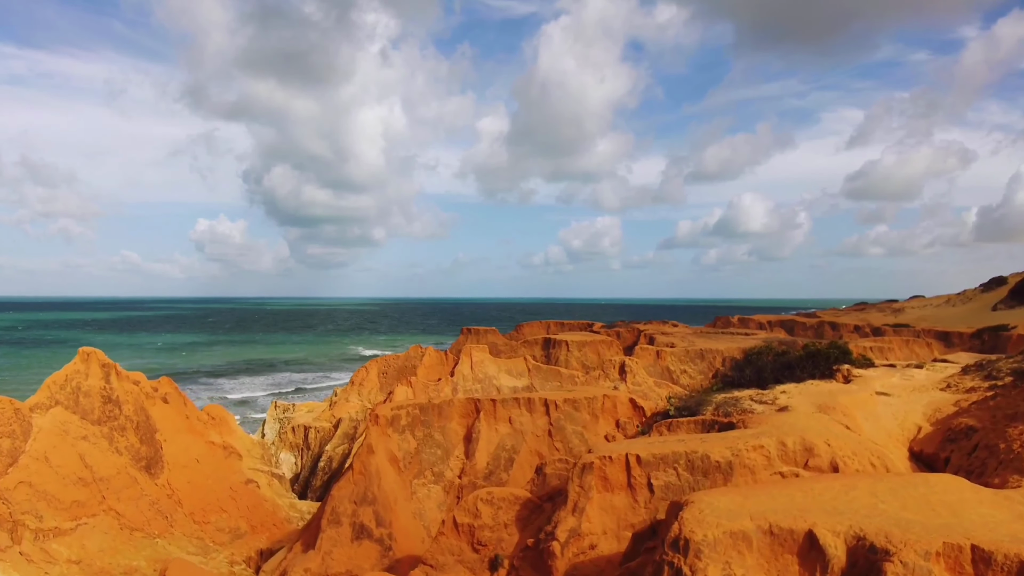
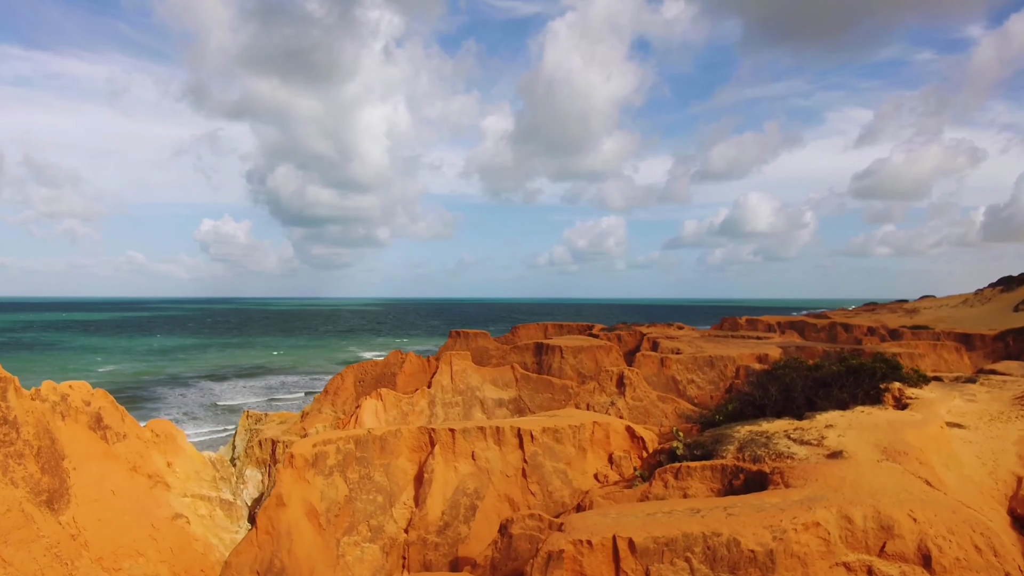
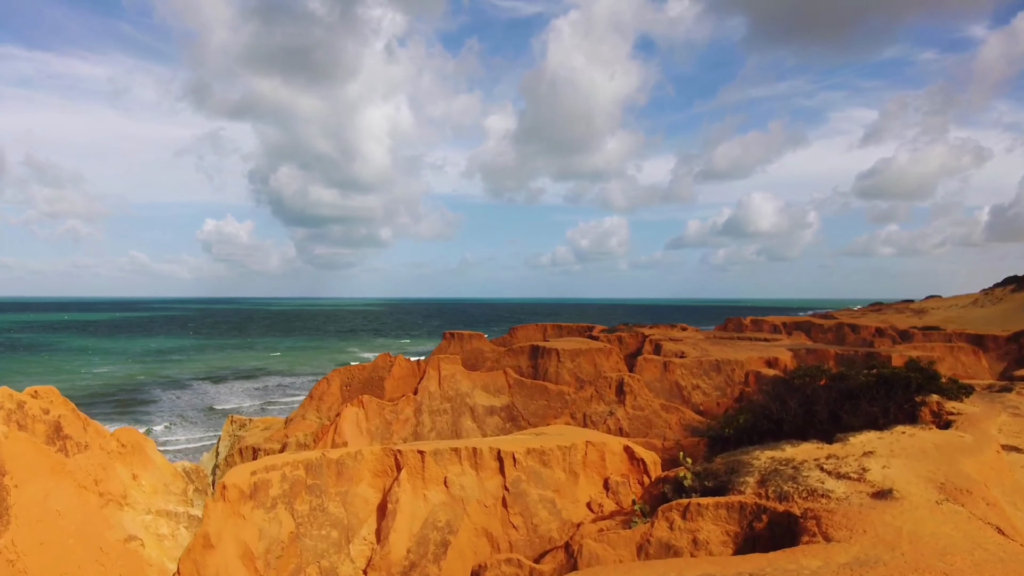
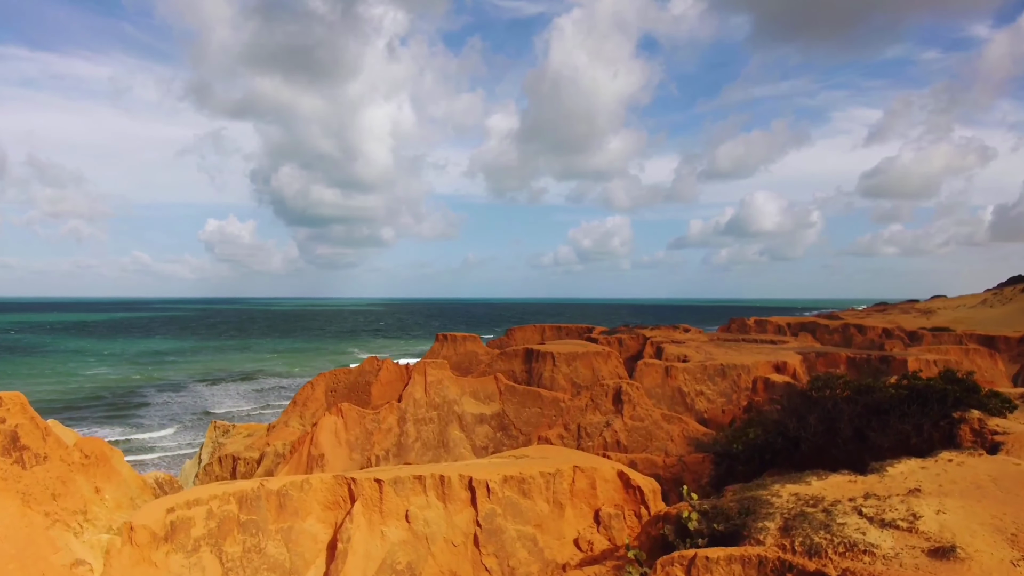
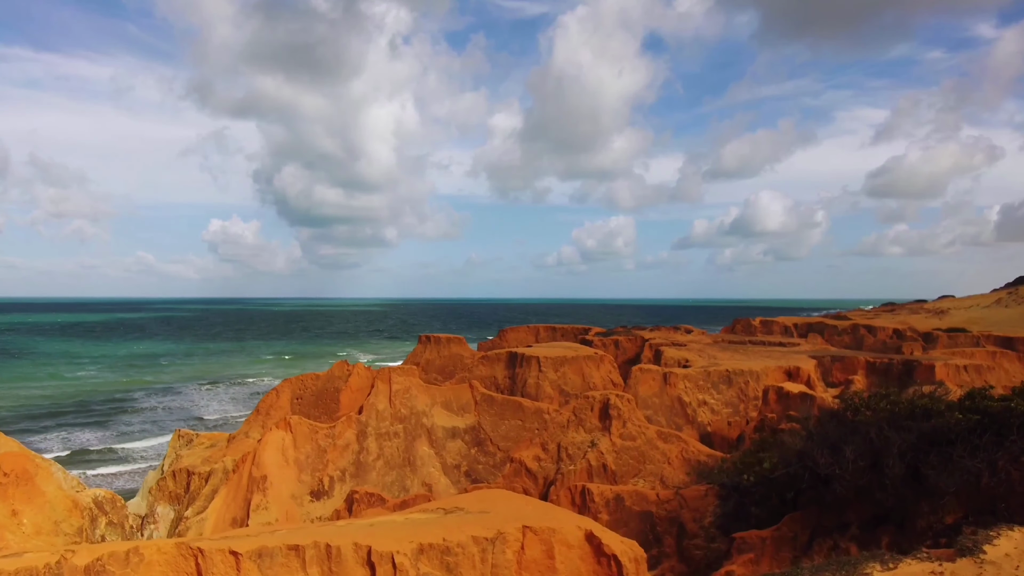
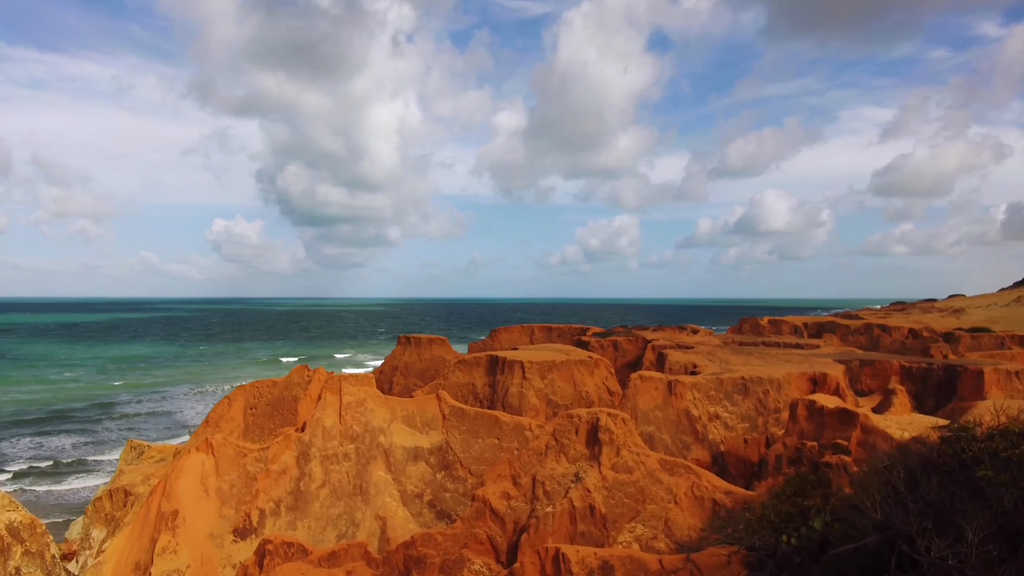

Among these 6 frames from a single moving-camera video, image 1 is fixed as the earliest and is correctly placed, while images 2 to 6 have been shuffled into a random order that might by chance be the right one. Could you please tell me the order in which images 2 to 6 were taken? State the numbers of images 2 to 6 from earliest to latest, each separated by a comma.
2, 3, 4, 5, 6
